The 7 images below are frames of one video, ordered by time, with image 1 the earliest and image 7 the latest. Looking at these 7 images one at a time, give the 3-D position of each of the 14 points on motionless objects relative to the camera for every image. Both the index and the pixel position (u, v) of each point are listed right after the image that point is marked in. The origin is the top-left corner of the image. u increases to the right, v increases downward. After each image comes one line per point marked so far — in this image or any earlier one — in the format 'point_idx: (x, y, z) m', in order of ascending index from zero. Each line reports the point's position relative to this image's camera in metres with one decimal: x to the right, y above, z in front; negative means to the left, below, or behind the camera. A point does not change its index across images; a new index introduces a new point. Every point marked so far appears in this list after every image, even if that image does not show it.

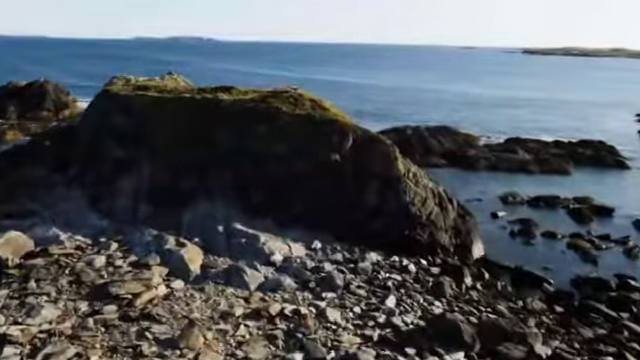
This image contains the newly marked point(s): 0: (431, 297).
0: (+3.4, -3.6, +19.5) m
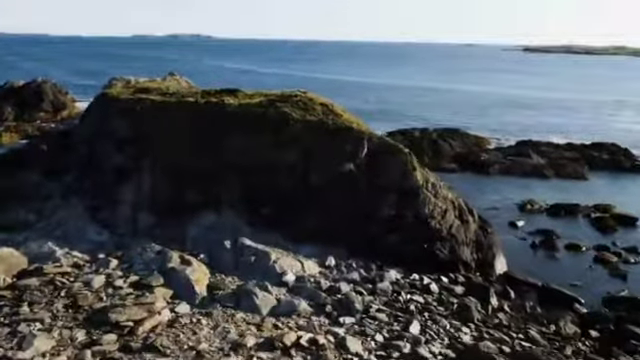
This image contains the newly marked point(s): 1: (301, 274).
0: (+3.9, -4.1, +18.0) m
1: (-0.6, -3.0, +20.0) m
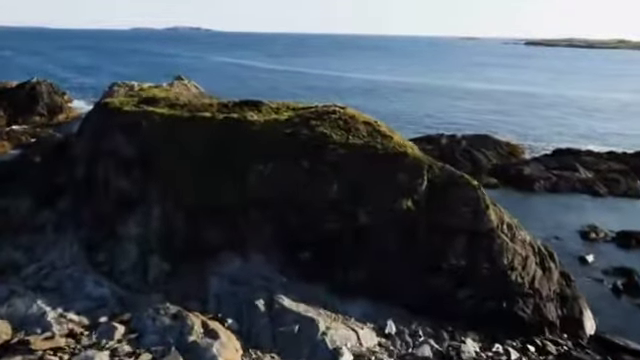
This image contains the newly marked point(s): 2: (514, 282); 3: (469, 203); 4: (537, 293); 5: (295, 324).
0: (+5.5, -5.4, +13.8) m
1: (+0.9, -4.3, +15.7) m
2: (+5.7, -3.0, +18.5) m
3: (+4.5, -0.7, +19.0) m
4: (+6.5, -3.3, +18.7) m
5: (-0.7, -3.7, +16.3) m
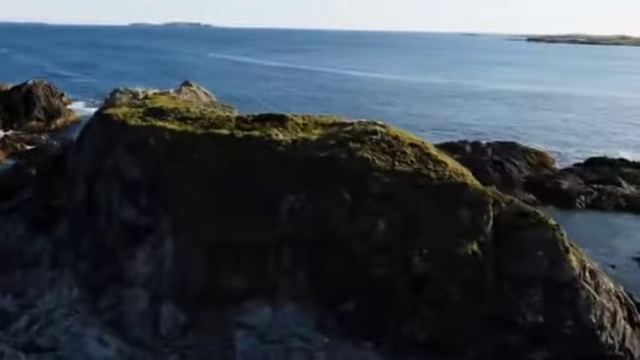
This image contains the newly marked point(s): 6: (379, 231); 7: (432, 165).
0: (+6.7, -6.4, +10.7) m
1: (+2.1, -5.3, +12.6) m
2: (+6.9, -4.0, +15.5) m
3: (+5.7, -1.7, +15.9) m
4: (+7.7, -4.3, +15.6) m
5: (+0.5, -4.7, +13.2) m
6: (+1.6, -1.4, +16.8) m
7: (+3.2, +0.4, +18.1) m
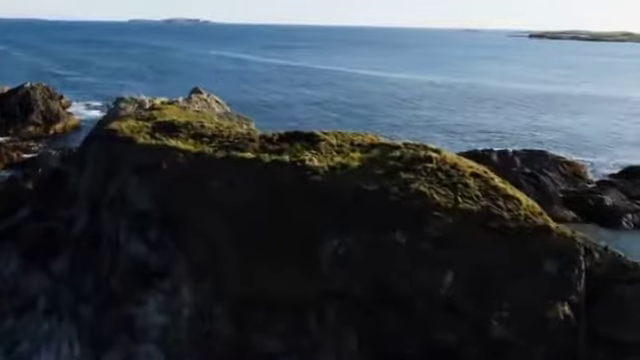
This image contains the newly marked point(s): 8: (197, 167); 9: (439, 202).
0: (+7.9, -7.4, +7.8) m
1: (+3.3, -6.3, +9.7) m
2: (+8.1, -4.9, +12.6) m
3: (+6.9, -2.7, +13.0) m
4: (+8.8, -5.3, +12.7) m
5: (+1.7, -5.7, +10.3) m
6: (+2.8, -2.4, +13.9) m
7: (+4.4, -0.6, +15.2) m
8: (-3.4, +0.2, +17.2) m
9: (+2.8, -0.5, +14.9) m
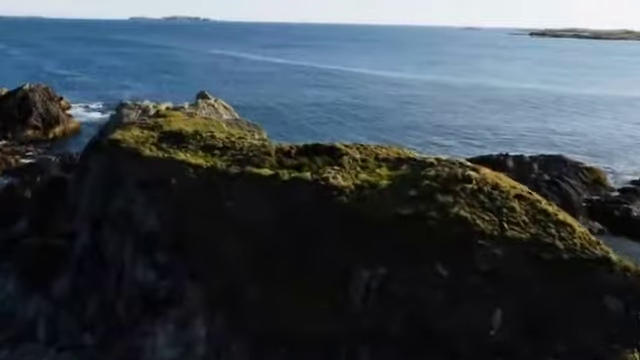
0: (+8.5, -7.9, +6.3) m
1: (+4.0, -6.8, +8.2) m
2: (+8.8, -5.5, +11.0) m
3: (+7.6, -3.2, +11.4) m
4: (+9.5, -5.8, +11.1) m
5: (+2.4, -6.3, +8.8) m
6: (+3.4, -2.9, +12.3) m
7: (+5.1, -1.1, +13.6) m
8: (-2.7, -0.3, +15.6) m
9: (+3.4, -1.0, +13.3) m
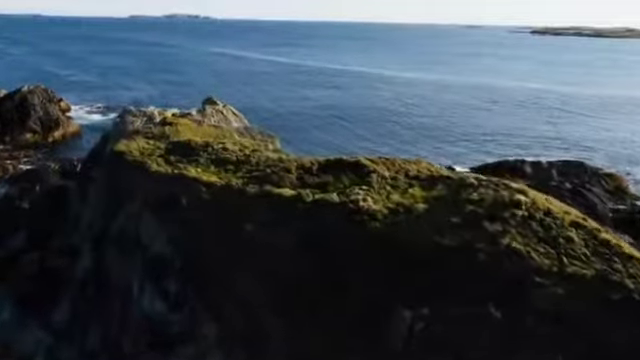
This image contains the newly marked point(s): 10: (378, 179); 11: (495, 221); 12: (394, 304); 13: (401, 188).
0: (+9.2, -8.5, +4.7) m
1: (+4.7, -7.4, +6.6) m
2: (+9.4, -6.0, +9.4) m
3: (+8.2, -3.7, +9.9) m
4: (+10.2, -6.4, +9.5) m
5: (+3.1, -6.8, +7.2) m
6: (+4.1, -3.5, +10.7) m
7: (+5.7, -1.6, +12.0) m
8: (-2.0, -0.8, +14.0) m
9: (+4.1, -1.6, +11.8) m
10: (+1.6, -0.1, +16.1) m
11: (+3.7, -0.9, +12.9) m
12: (+1.5, -2.5, +12.0) m
13: (+2.1, -0.2, +15.8) m
